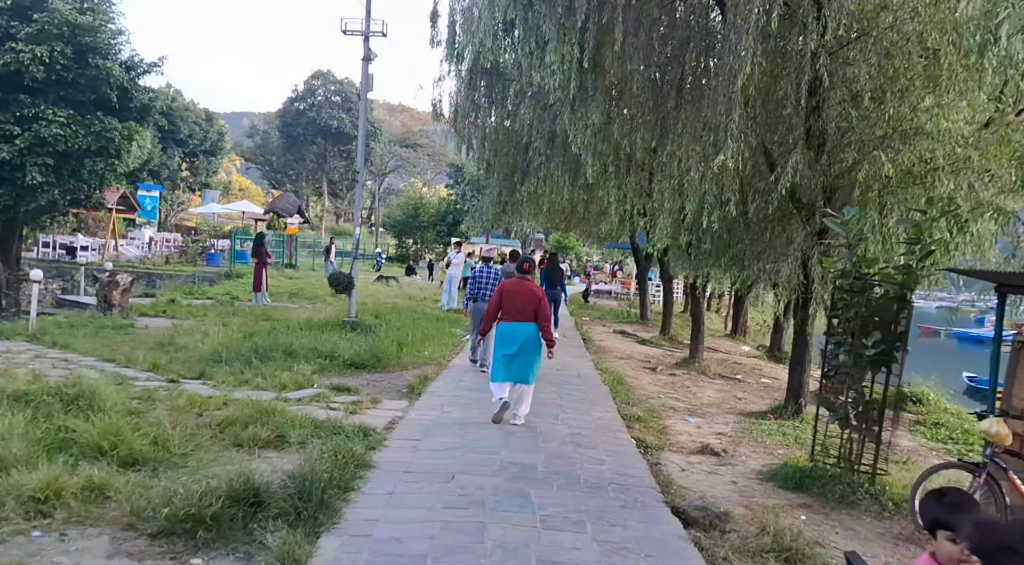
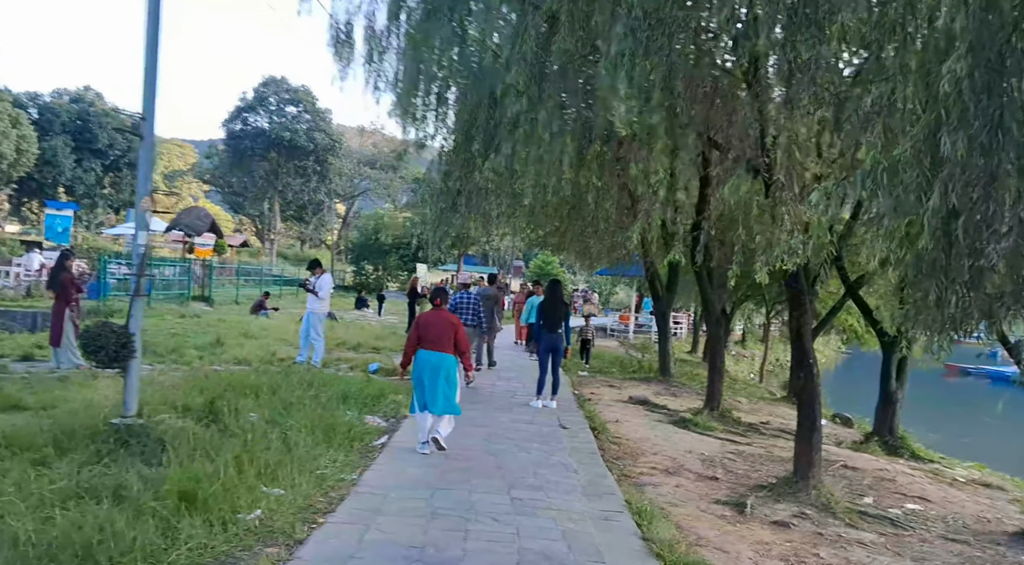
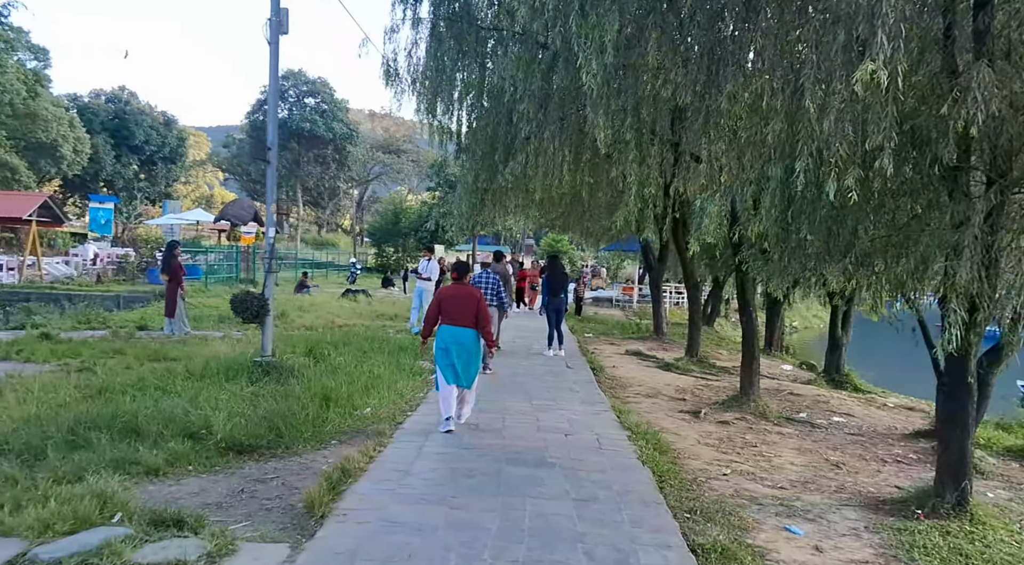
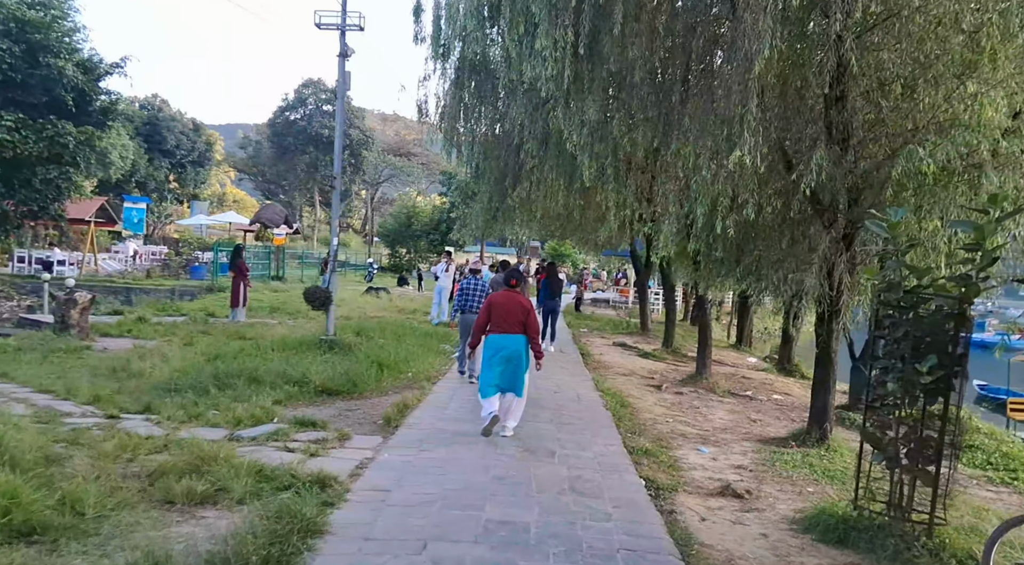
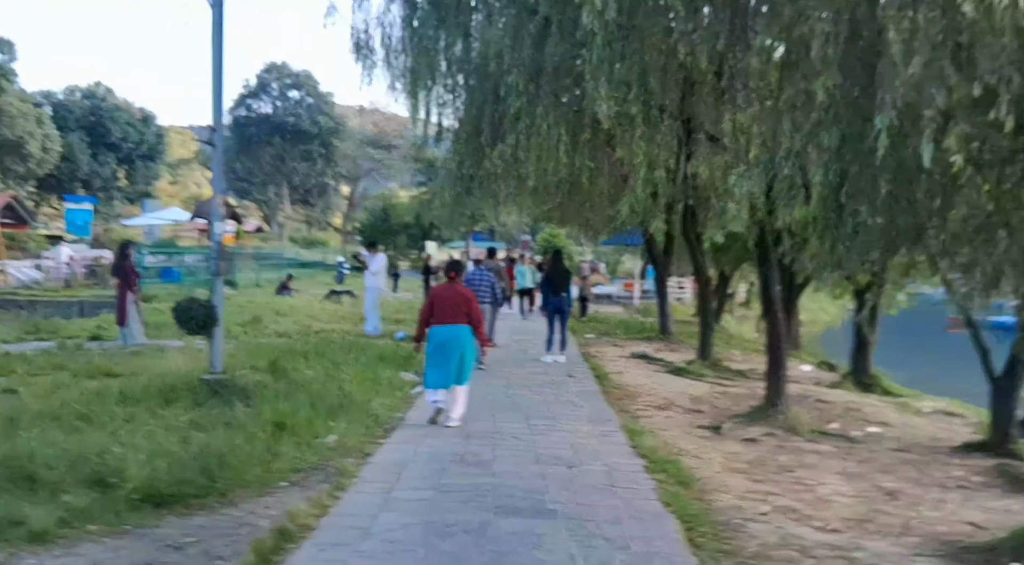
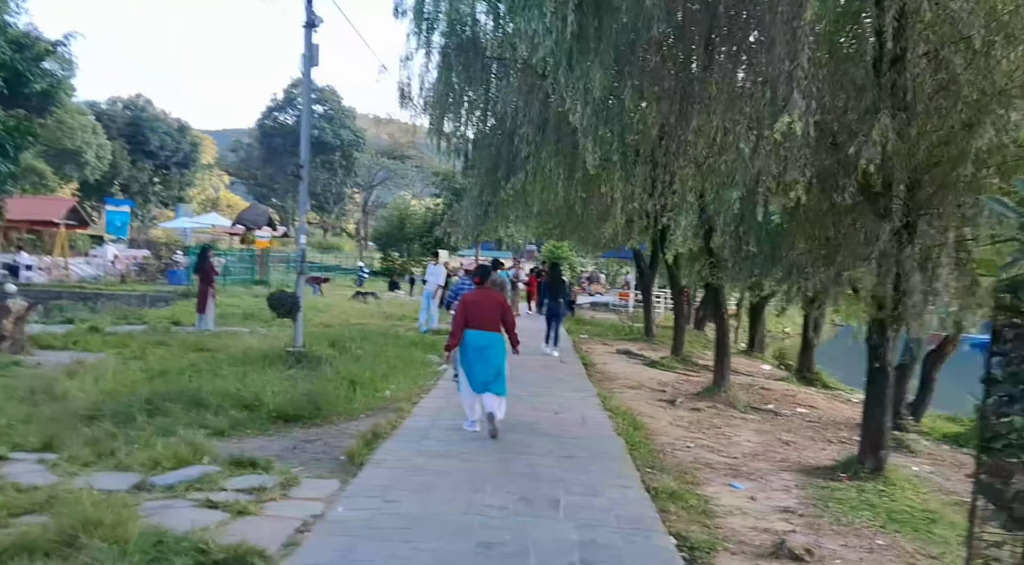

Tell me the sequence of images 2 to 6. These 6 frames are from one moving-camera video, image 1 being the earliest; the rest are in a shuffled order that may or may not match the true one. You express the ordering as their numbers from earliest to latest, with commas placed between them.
4, 6, 3, 5, 2
